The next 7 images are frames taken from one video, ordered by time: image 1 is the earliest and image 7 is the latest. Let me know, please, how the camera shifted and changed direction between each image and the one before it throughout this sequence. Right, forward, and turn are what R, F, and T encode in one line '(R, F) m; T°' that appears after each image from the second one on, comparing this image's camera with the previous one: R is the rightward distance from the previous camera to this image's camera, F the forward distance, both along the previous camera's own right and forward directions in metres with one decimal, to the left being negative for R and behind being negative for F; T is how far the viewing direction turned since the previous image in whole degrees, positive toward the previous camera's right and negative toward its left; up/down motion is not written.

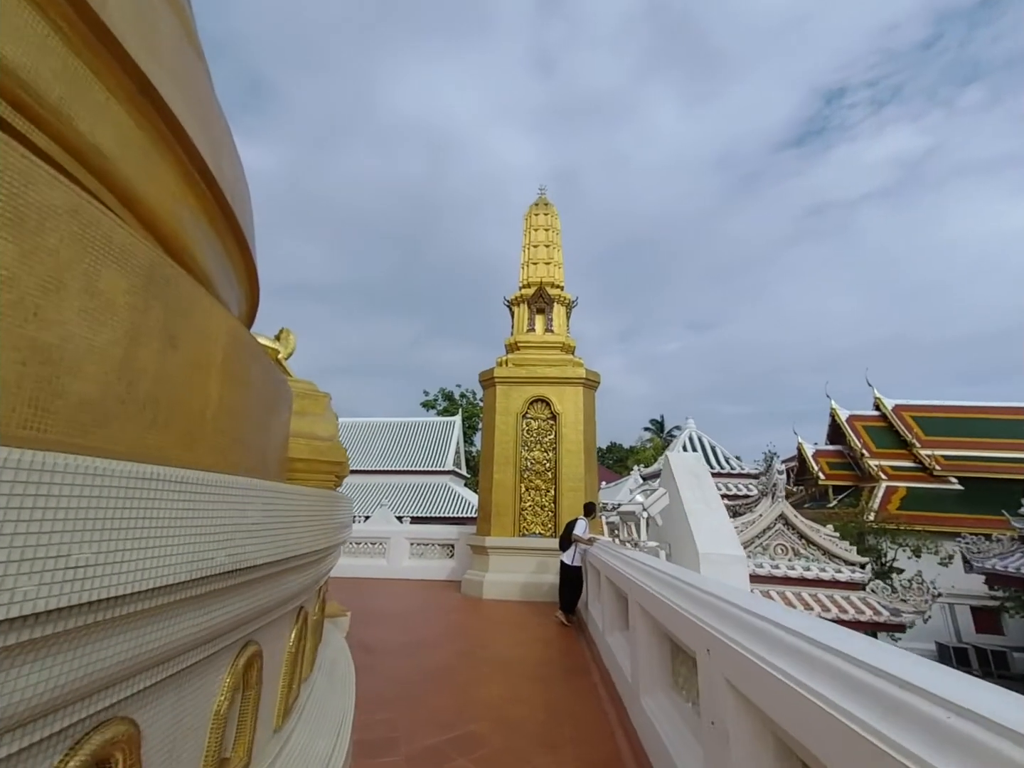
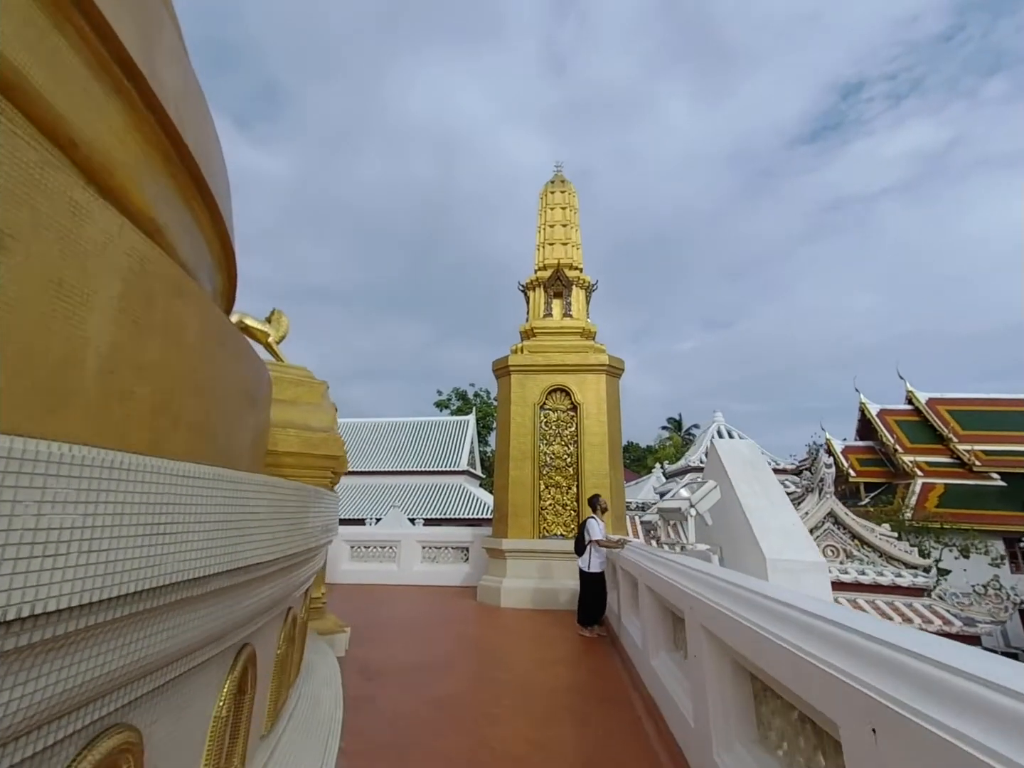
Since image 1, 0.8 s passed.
(0.0, +0.5) m; -2°
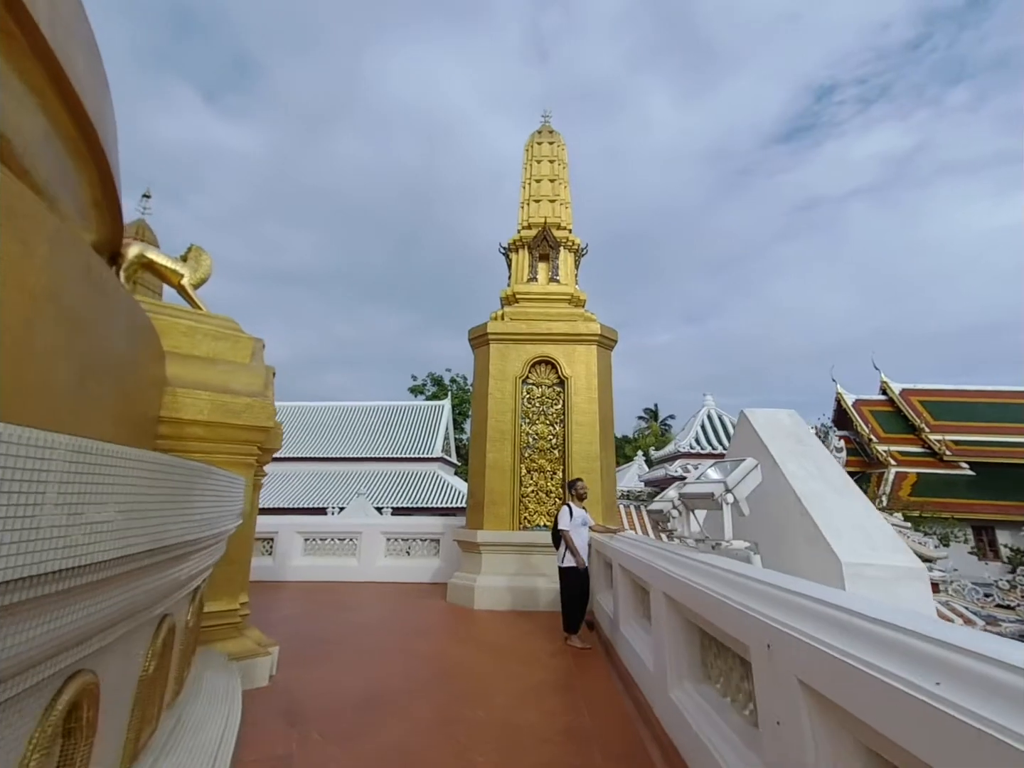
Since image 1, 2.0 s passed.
(0.0, +0.7) m; +3°
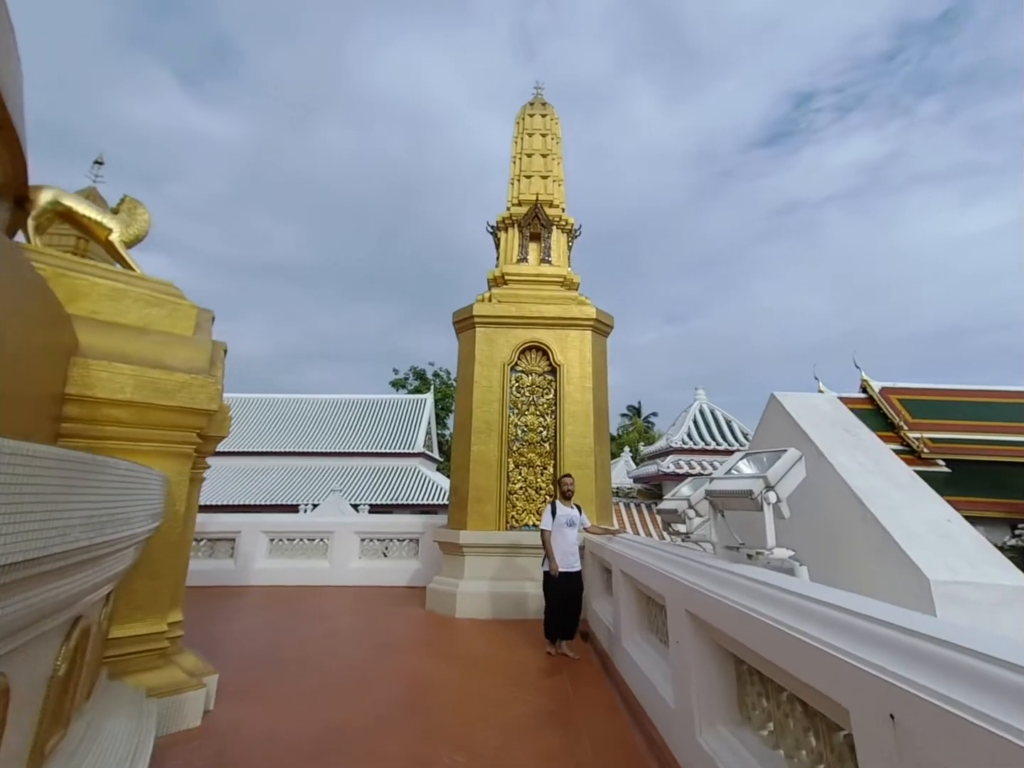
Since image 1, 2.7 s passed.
(0.0, +0.4) m; +2°
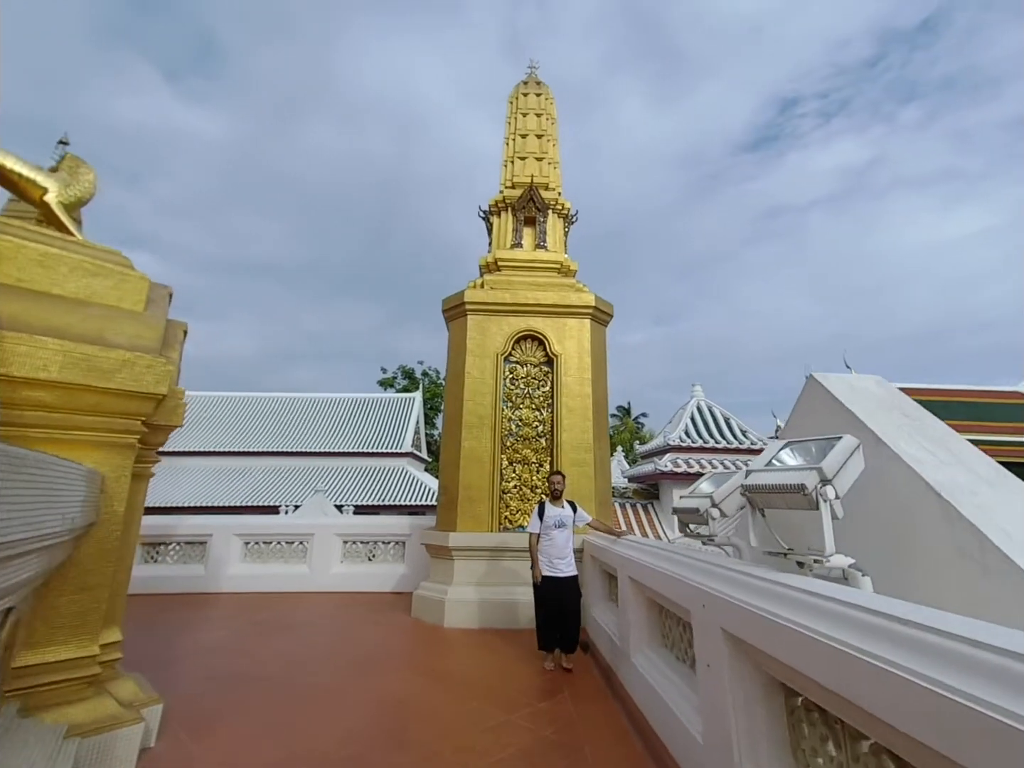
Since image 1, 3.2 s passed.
(0.0, +0.3) m; +1°
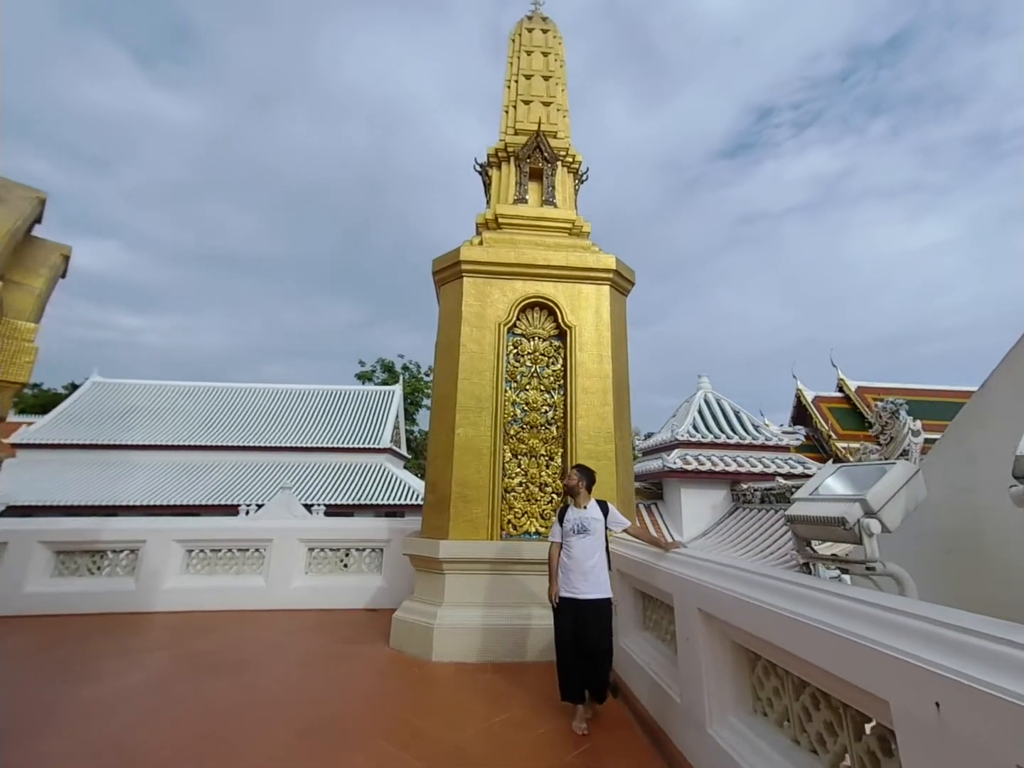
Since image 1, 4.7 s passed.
(-0.2, +0.7) m; +2°
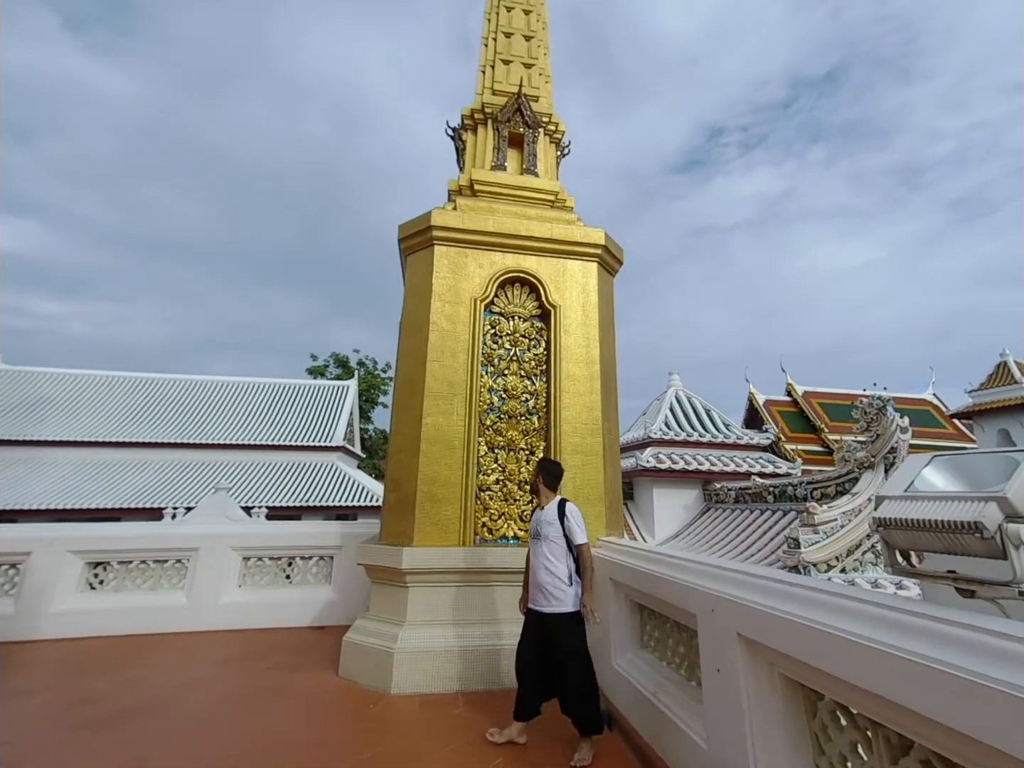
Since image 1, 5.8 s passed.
(-0.1, +0.4) m; +5°
